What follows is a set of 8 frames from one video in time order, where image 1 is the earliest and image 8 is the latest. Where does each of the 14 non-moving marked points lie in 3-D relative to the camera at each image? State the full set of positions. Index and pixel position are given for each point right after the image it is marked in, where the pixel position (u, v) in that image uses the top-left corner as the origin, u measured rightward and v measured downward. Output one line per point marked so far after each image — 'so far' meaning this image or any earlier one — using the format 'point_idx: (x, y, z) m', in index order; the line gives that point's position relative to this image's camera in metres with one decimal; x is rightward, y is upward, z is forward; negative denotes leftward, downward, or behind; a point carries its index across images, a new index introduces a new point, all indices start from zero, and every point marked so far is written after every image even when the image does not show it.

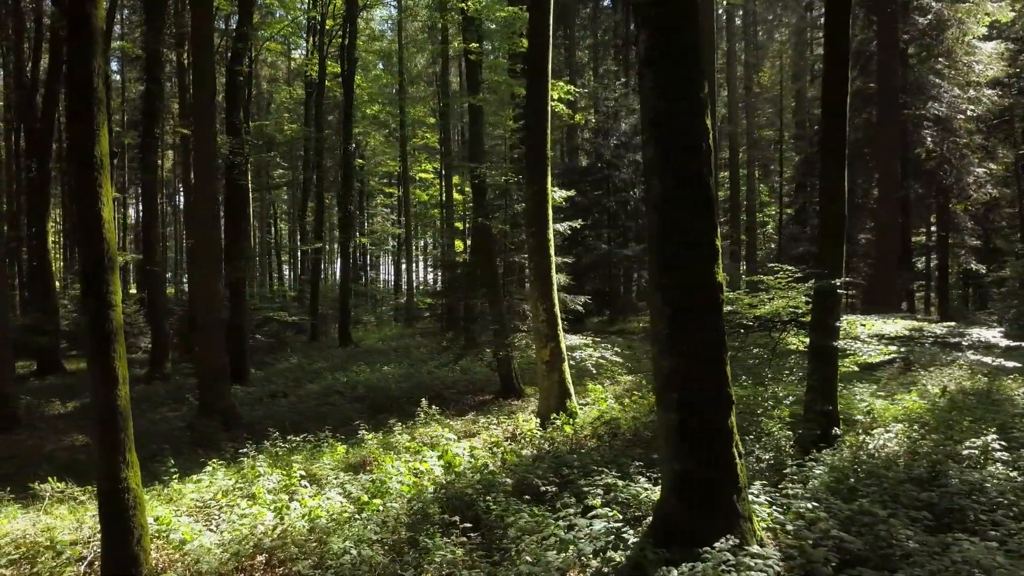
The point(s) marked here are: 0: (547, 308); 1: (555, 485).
0: (+0.6, -0.3, +10.0) m
1: (+0.5, -2.1, +6.4) m
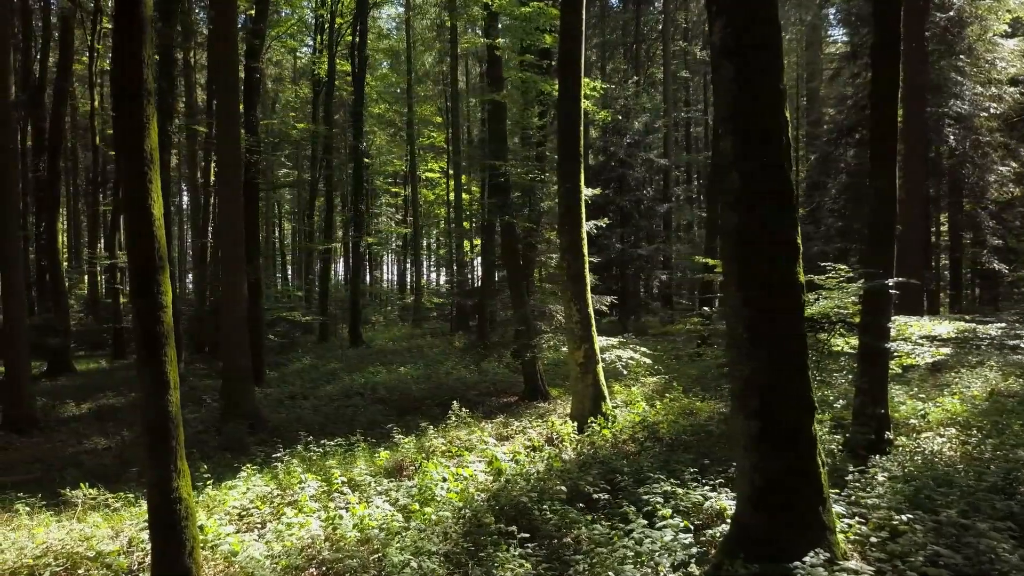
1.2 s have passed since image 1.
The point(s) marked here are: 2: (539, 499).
0: (+1.1, -0.3, +9.8) m
1: (+1.0, -2.1, +6.2) m
2: (+0.3, -2.1, +5.9) m
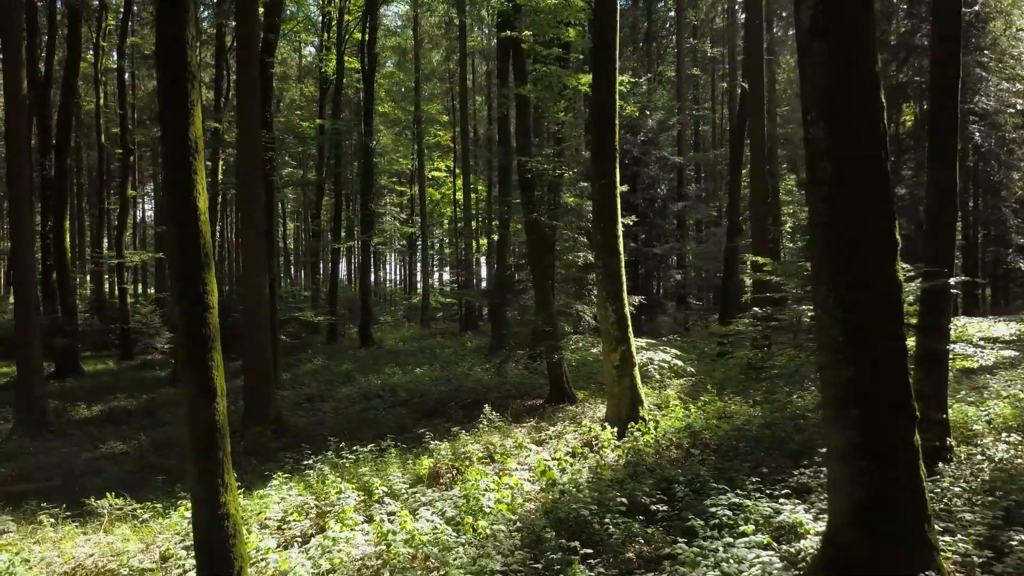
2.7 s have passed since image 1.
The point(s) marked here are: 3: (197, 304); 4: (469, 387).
0: (+1.6, -0.3, +9.4) m
1: (+1.5, -2.1, +5.9) m
2: (+0.8, -2.1, +5.6) m
3: (-2.2, -0.1, +4.2) m
4: (-1.0, -2.3, +14.4) m
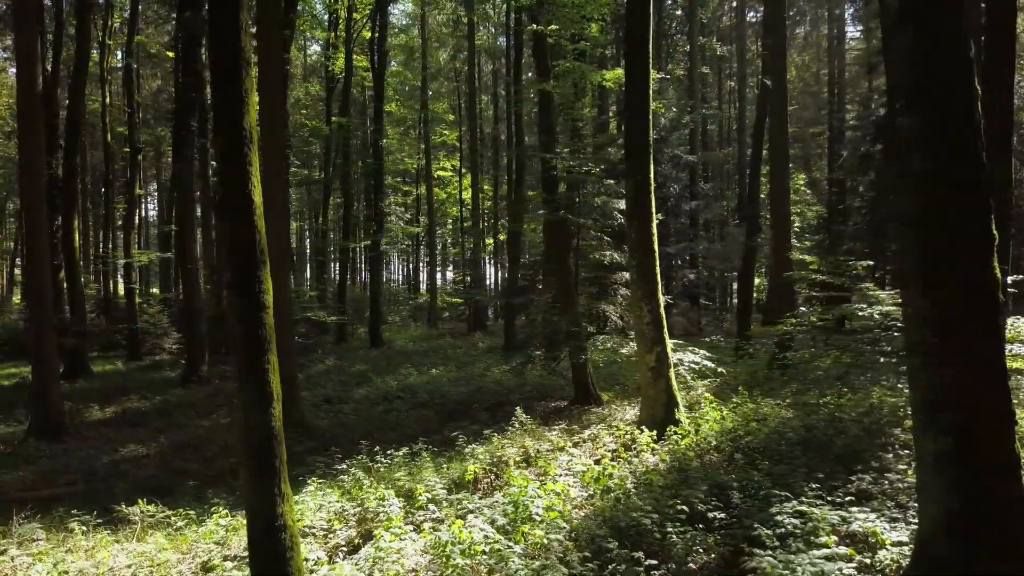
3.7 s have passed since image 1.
0: (+2.1, -0.3, +9.2) m
1: (+2.0, -2.1, +5.7) m
2: (+1.3, -2.1, +5.4) m
3: (-1.7, -0.1, +4.0) m
4: (-0.5, -2.3, +14.2) m
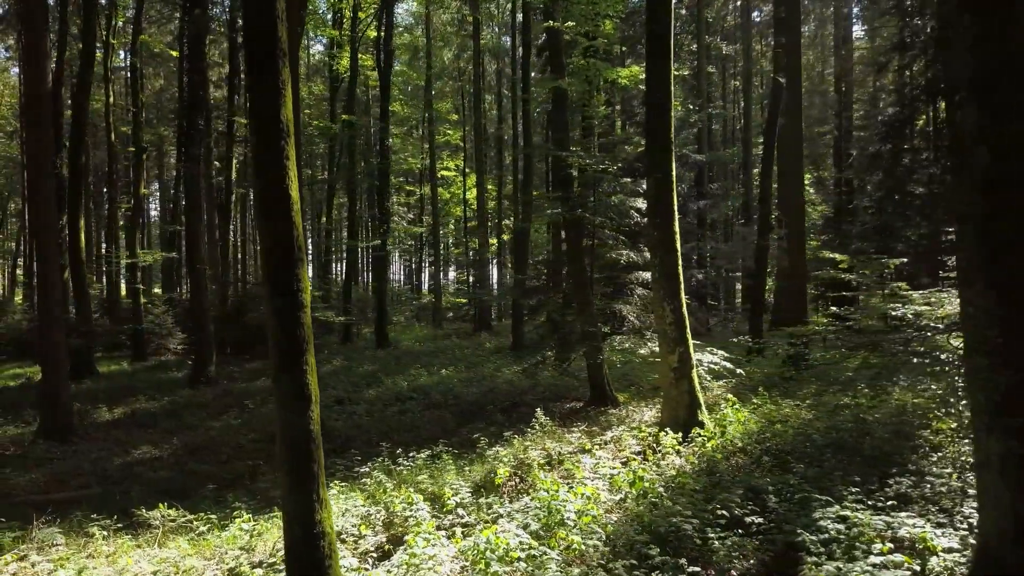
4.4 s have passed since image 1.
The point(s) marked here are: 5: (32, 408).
0: (+2.4, -0.3, +9.0) m
1: (+2.3, -2.1, +5.5) m
2: (+1.6, -2.0, +5.2) m
3: (-1.4, -0.1, +3.8) m
4: (-0.2, -2.3, +14.0) m
5: (-11.2, -2.8, +14.2) m
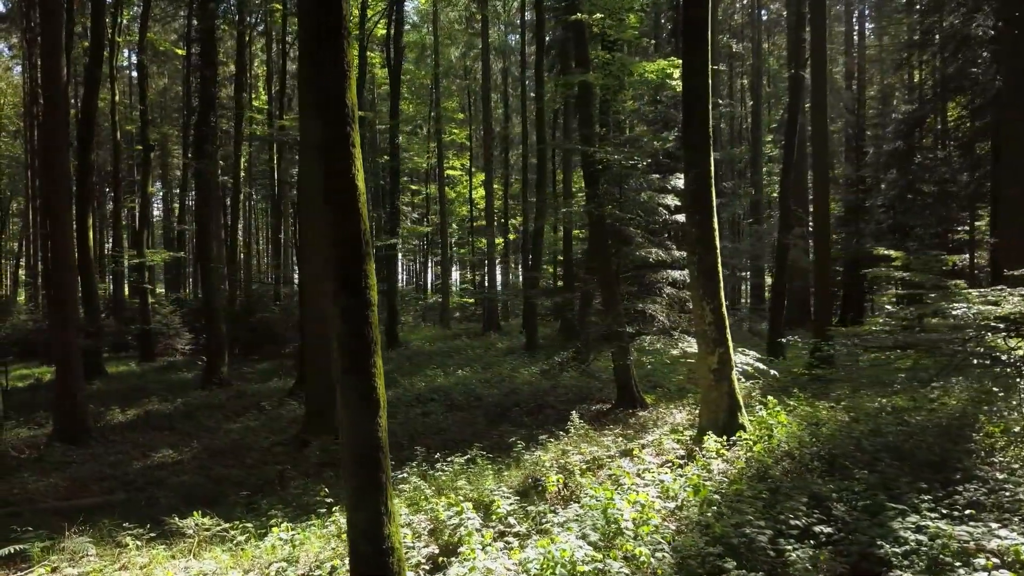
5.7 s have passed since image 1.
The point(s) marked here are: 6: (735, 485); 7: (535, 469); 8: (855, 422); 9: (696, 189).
0: (+2.9, -0.3, +8.8) m
1: (+2.8, -2.1, +5.2) m
2: (+2.1, -2.0, +5.0) m
3: (-0.9, -0.1, +3.6) m
4: (+0.3, -2.3, +13.7) m
5: (-10.7, -2.8, +13.9) m
6: (+2.3, -2.0, +6.3) m
7: (+0.3, -2.2, +7.5) m
8: (+5.2, -2.0, +9.1) m
9: (+2.7, +1.4, +8.9) m
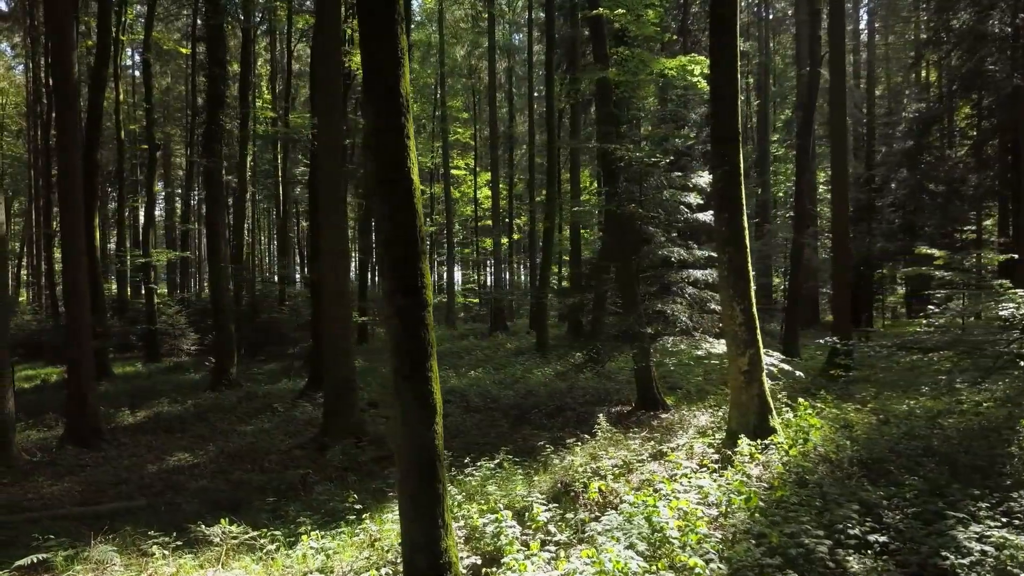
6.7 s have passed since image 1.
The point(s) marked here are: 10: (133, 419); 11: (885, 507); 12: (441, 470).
0: (+3.3, -0.3, +8.6) m
1: (+3.2, -2.1, +5.0) m
2: (+2.4, -2.0, +4.8) m
3: (-0.5, -0.1, +3.4) m
4: (+0.6, -2.3, +13.5) m
5: (-10.4, -2.8, +13.7) m
6: (+2.7, -2.0, +6.1) m
7: (+0.6, -2.2, +7.3) m
8: (+5.5, -2.0, +8.9) m
9: (+3.1, +1.4, +8.7) m
10: (-8.4, -2.9, +13.4) m
11: (+3.4, -2.0, +5.6) m
12: (-0.4, -1.1, +3.4) m
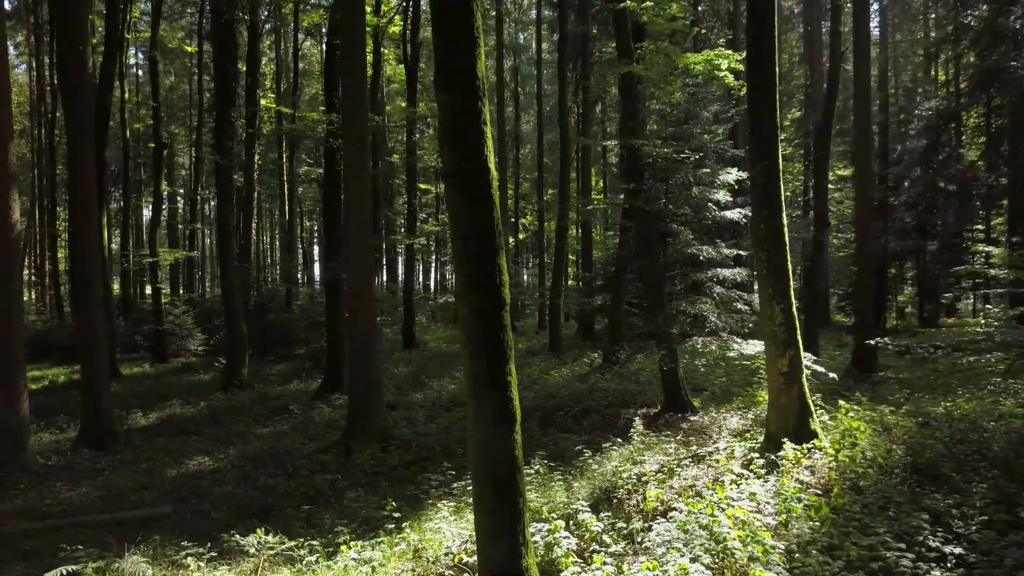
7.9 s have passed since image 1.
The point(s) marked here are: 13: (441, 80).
0: (+3.7, -0.3, +8.3) m
1: (+3.6, -2.0, +4.8) m
2: (+2.9, -2.0, +4.5) m
3: (-0.1, 0.0, +3.1) m
4: (+1.1, -2.3, +13.3) m
5: (-9.9, -2.8, +13.4) m
6: (+3.1, -2.0, +5.8) m
7: (+1.1, -2.2, +7.1) m
8: (+6.0, -2.0, +8.7) m
9: (+3.5, +1.5, +8.5) m
10: (-7.9, -2.9, +13.2) m
11: (+3.9, -2.0, +5.4) m
12: (0.0, -1.1, +3.2) m
13: (-0.4, +1.1, +3.2) m
